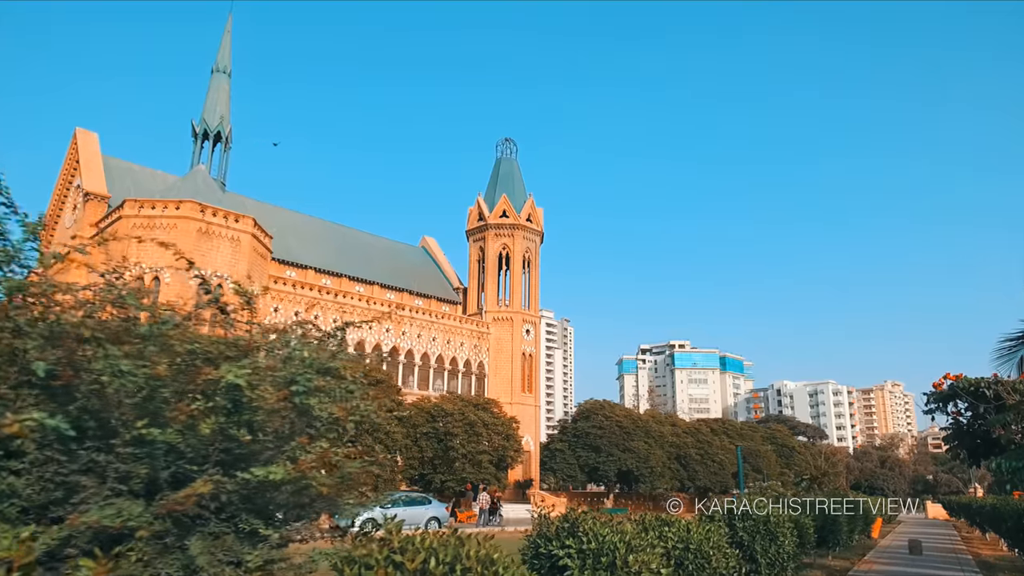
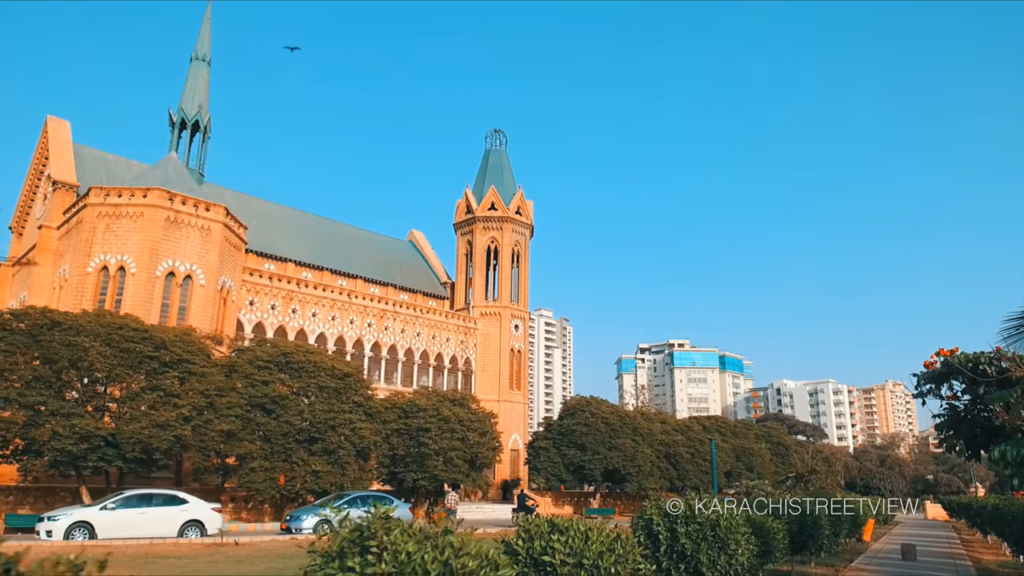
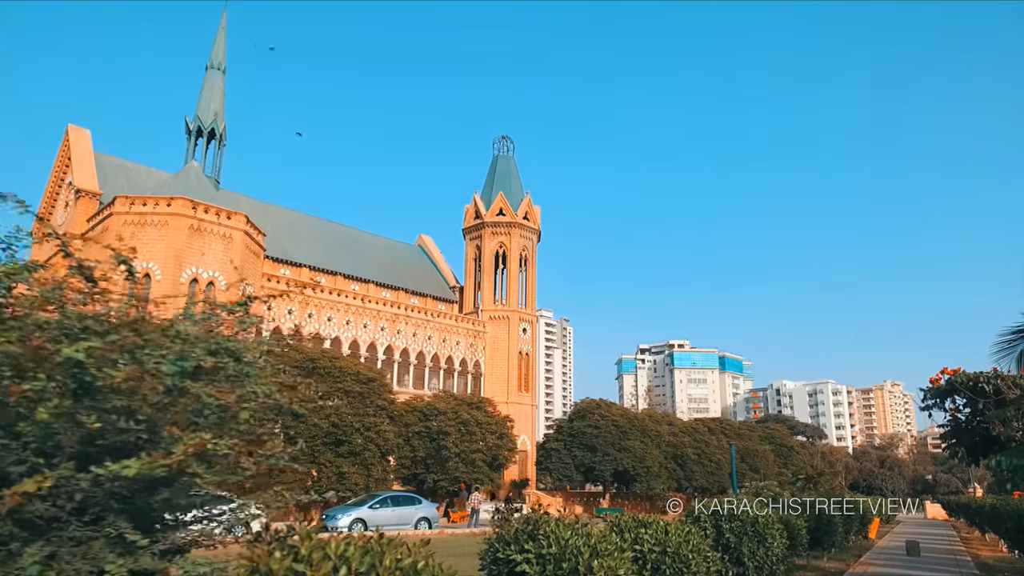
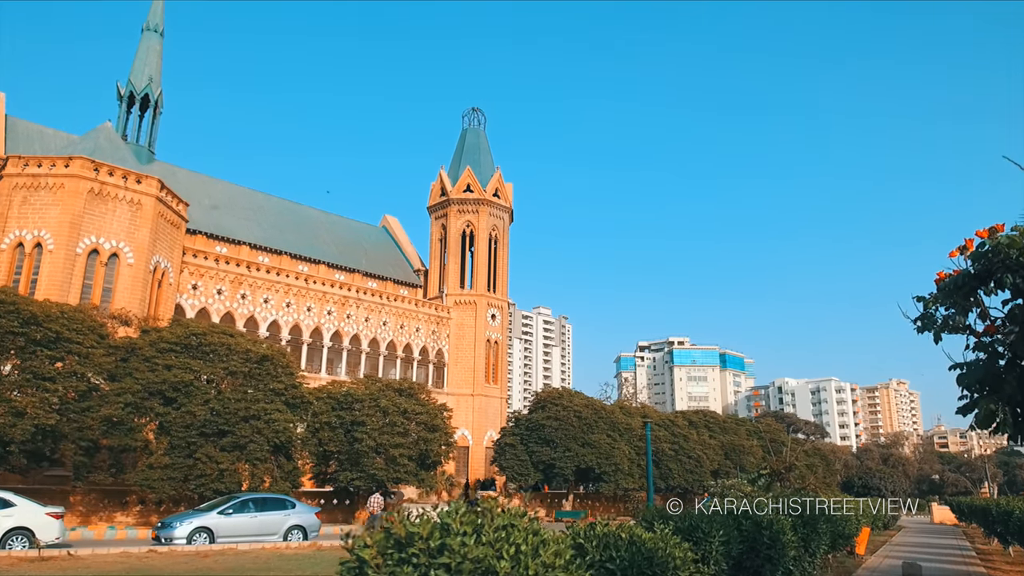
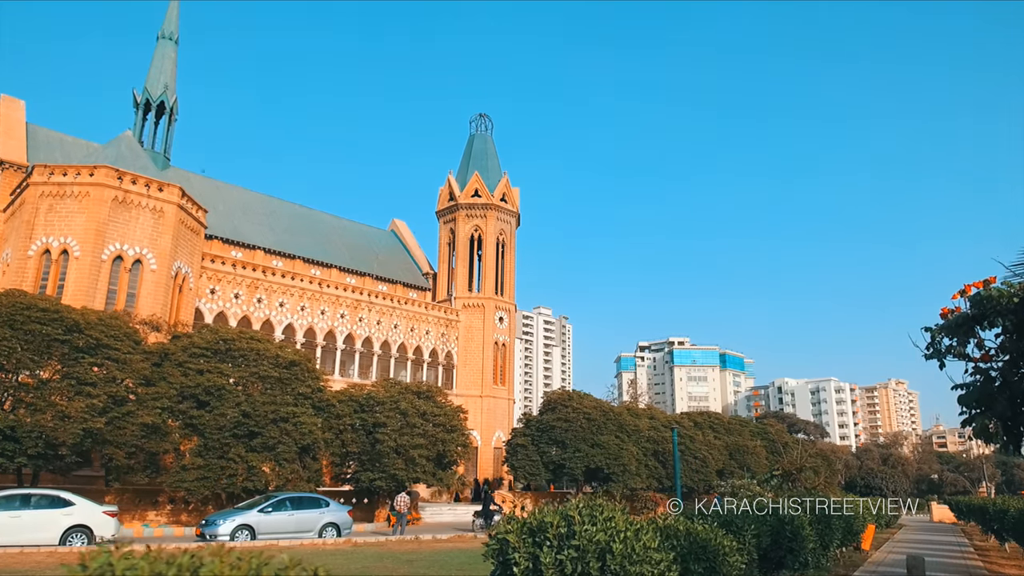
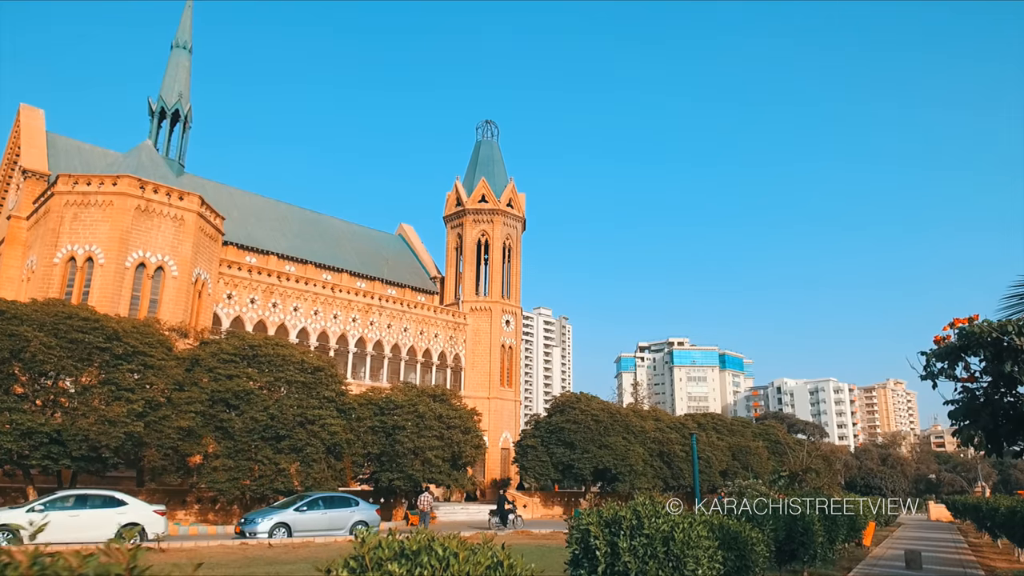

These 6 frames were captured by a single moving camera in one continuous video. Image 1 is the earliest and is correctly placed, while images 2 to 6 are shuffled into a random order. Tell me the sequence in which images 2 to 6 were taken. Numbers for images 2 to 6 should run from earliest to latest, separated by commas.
3, 2, 6, 5, 4
